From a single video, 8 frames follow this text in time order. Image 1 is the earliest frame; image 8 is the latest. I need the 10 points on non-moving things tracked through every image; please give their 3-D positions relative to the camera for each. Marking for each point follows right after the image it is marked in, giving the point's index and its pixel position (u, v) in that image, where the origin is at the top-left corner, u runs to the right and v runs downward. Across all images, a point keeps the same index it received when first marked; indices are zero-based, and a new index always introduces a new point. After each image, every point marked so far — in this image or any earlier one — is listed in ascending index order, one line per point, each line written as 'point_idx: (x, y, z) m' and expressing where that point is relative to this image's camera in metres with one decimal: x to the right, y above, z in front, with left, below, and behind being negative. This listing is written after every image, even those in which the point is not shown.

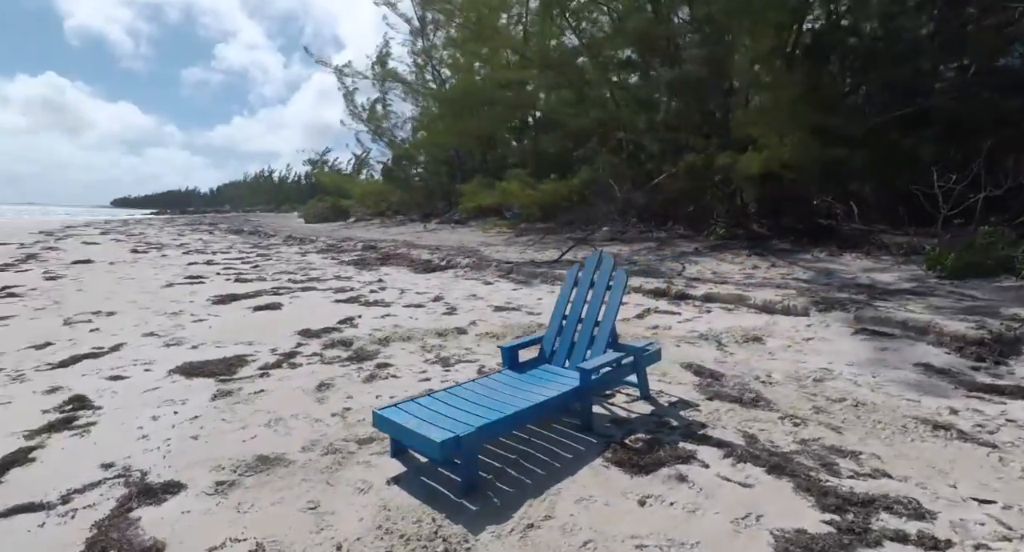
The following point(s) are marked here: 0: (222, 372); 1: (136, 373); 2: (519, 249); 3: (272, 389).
0: (-2.5, -0.8, +5.2) m
1: (-3.4, -0.8, +5.3) m
2: (+0.2, +0.6, +13.3) m
3: (-2.0, -0.9, +4.8) m
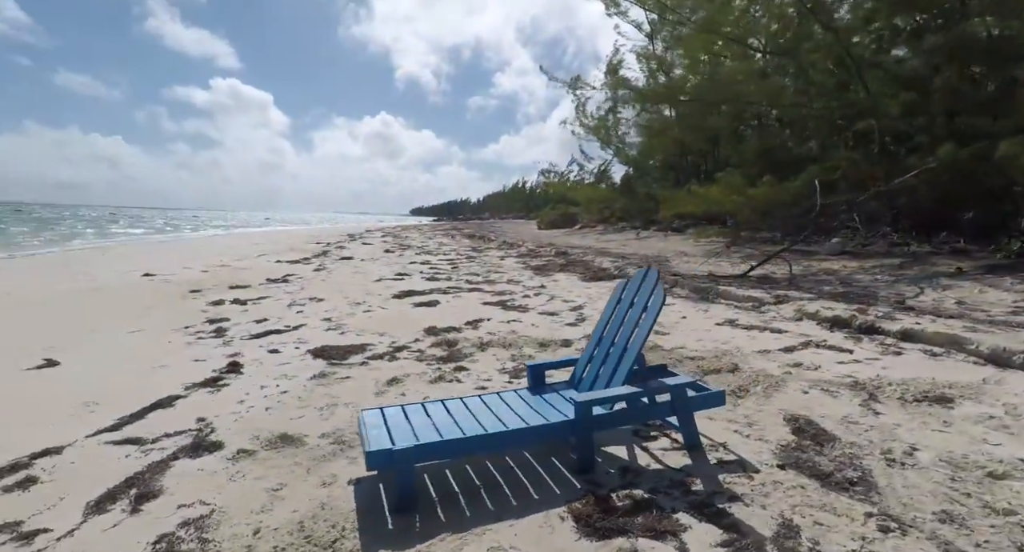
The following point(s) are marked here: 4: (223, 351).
0: (-1.8, -0.8, +5.9) m
1: (-2.5, -0.7, +6.4) m
2: (+4.3, +0.3, +12.0) m
3: (-1.5, -0.9, +5.4) m
4: (-3.2, -0.7, +6.4) m
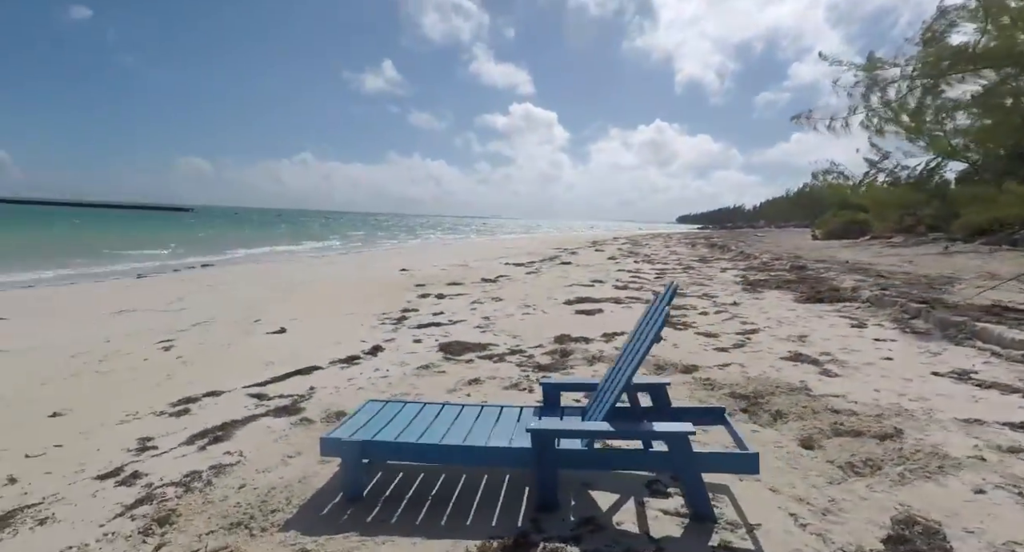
0: (-0.6, -0.8, +6.3) m
1: (-1.0, -0.7, +7.1) m
2: (+7.7, -0.2, +8.6) m
3: (-0.6, -0.9, +5.7) m
4: (-1.6, -0.6, +7.4) m
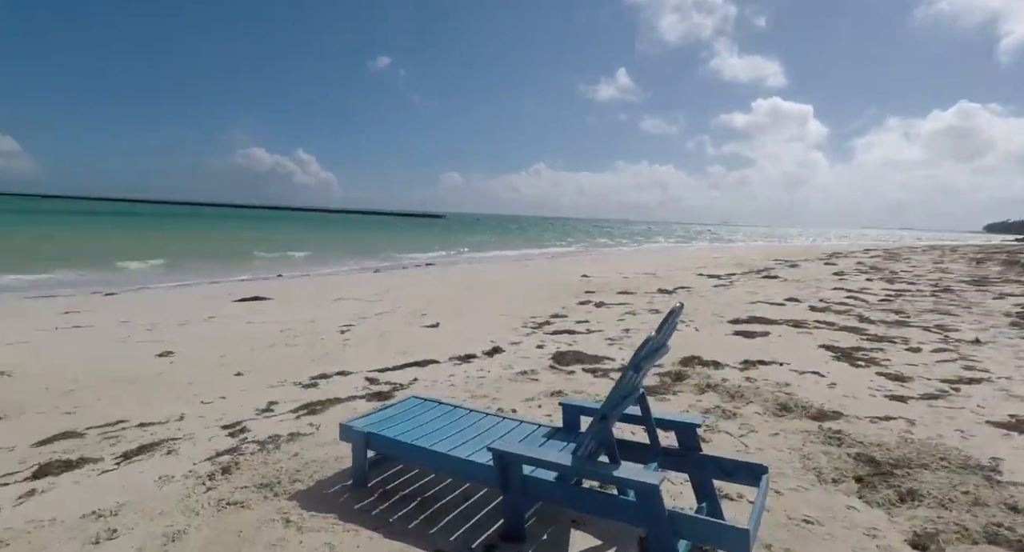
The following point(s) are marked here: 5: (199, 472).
0: (+0.6, -0.9, +6.1) m
1: (+0.6, -0.8, +7.0) m
2: (+9.1, -0.8, +4.7) m
3: (+0.3, -1.0, +5.6) m
4: (+0.2, -0.7, +7.5) m
5: (-2.0, -1.3, +3.7) m
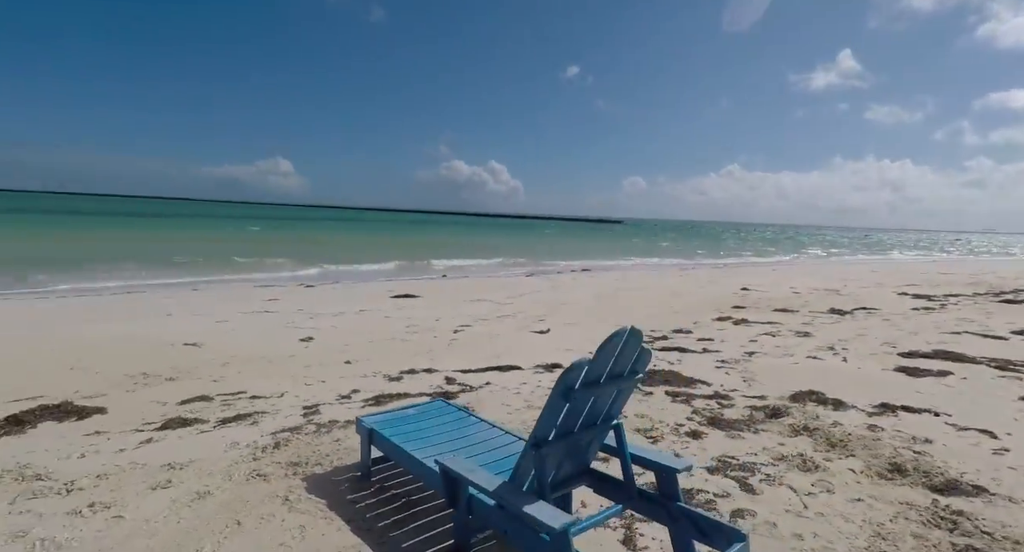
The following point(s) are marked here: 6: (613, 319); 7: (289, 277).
0: (+1.4, -1.0, +5.5) m
1: (+1.7, -0.9, +6.4) m
2: (+8.9, -1.2, +1.2) m
3: (+1.0, -1.1, +5.1) m
4: (+1.6, -0.8, +7.0) m
5: (-1.9, -1.3, +4.3) m
6: (+1.5, -0.6, +8.1) m
7: (-5.1, +0.1, +13.0) m
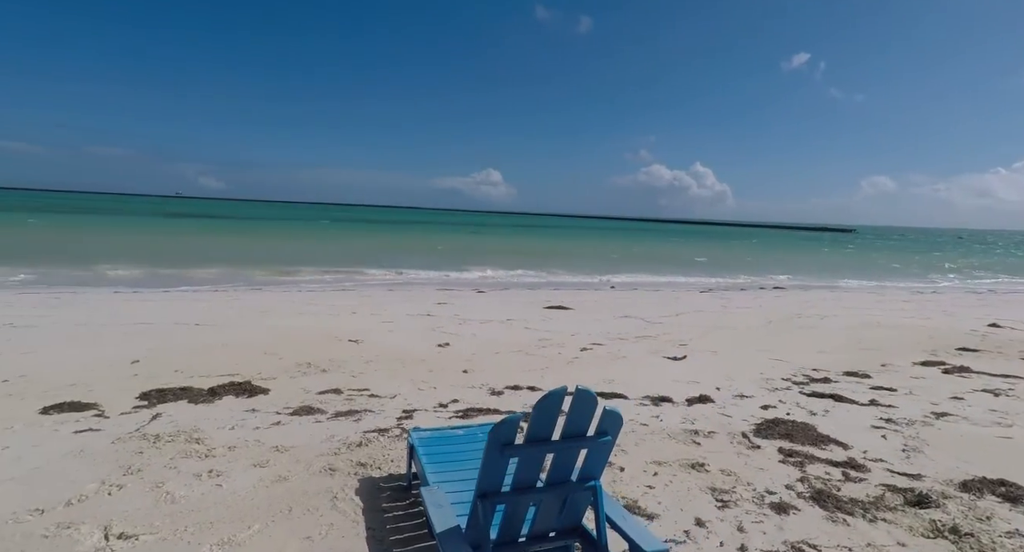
0: (+2.2, -1.3, +4.6) m
1: (+2.8, -1.2, +5.3) m
2: (+7.4, -1.7, -2.2) m
3: (+1.6, -1.3, +4.4) m
4: (+2.9, -1.1, +6.0) m
5: (-1.4, -1.4, +4.7) m
6: (+3.2, -0.9, +7.0) m
7: (-1.0, -0.1, +14.0) m
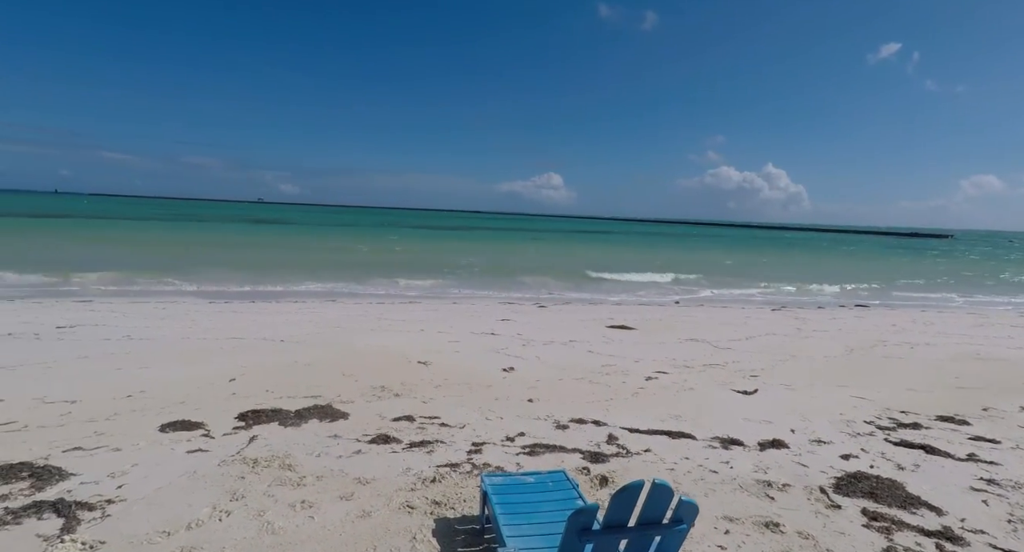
0: (+2.8, -1.6, +4.5) m
1: (+3.4, -1.6, +5.1) m
2: (+7.2, -2.1, -2.9) m
3: (+2.2, -1.7, +4.3) m
4: (+3.6, -1.5, +5.7) m
5: (-0.8, -1.7, +4.9) m
6: (+4.0, -1.3, +6.7) m
7: (+0.5, -0.4, +14.2) m
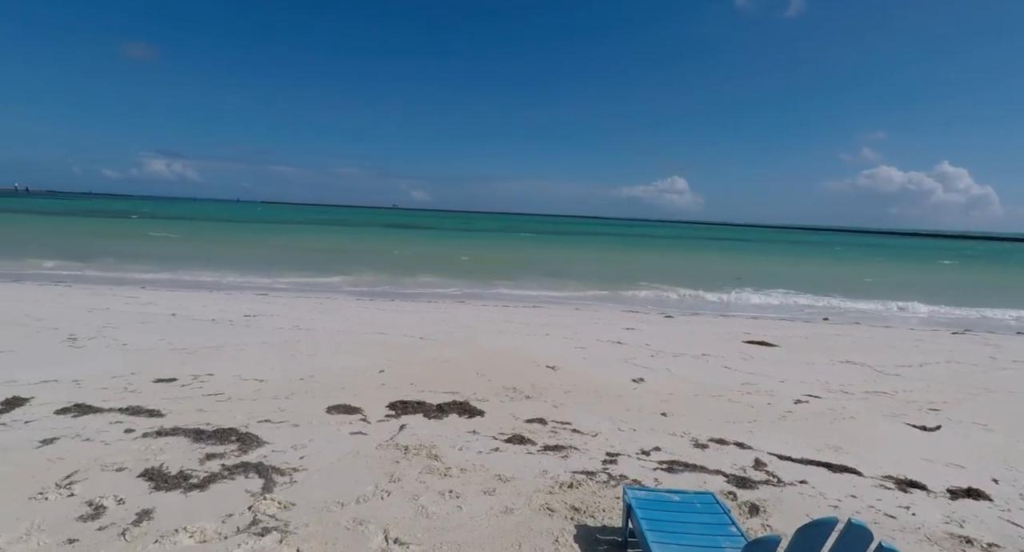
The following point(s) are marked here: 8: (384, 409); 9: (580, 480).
0: (+3.8, -1.8, +3.8) m
1: (+4.6, -1.8, +4.3) m
2: (+6.7, -2.4, -4.3) m
3: (+3.2, -1.9, +3.8) m
4: (+4.9, -1.7, +4.9) m
5: (+0.4, -1.8, +5.0) m
6: (+5.5, -1.6, +5.8) m
7: (+3.6, -0.6, +13.8) m
8: (-1.3, -1.4, +5.8) m
9: (+0.6, -1.8, +4.9) m
